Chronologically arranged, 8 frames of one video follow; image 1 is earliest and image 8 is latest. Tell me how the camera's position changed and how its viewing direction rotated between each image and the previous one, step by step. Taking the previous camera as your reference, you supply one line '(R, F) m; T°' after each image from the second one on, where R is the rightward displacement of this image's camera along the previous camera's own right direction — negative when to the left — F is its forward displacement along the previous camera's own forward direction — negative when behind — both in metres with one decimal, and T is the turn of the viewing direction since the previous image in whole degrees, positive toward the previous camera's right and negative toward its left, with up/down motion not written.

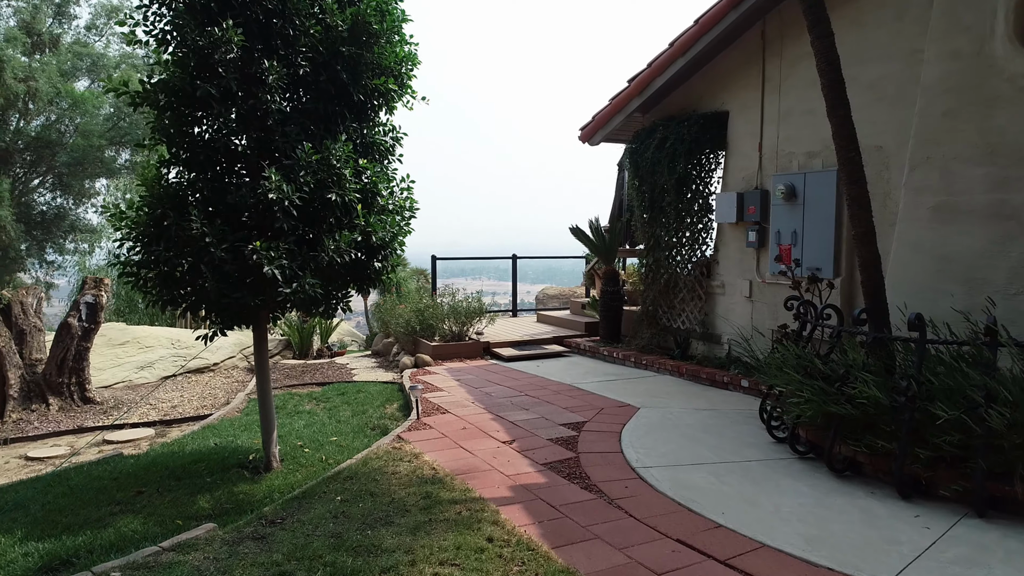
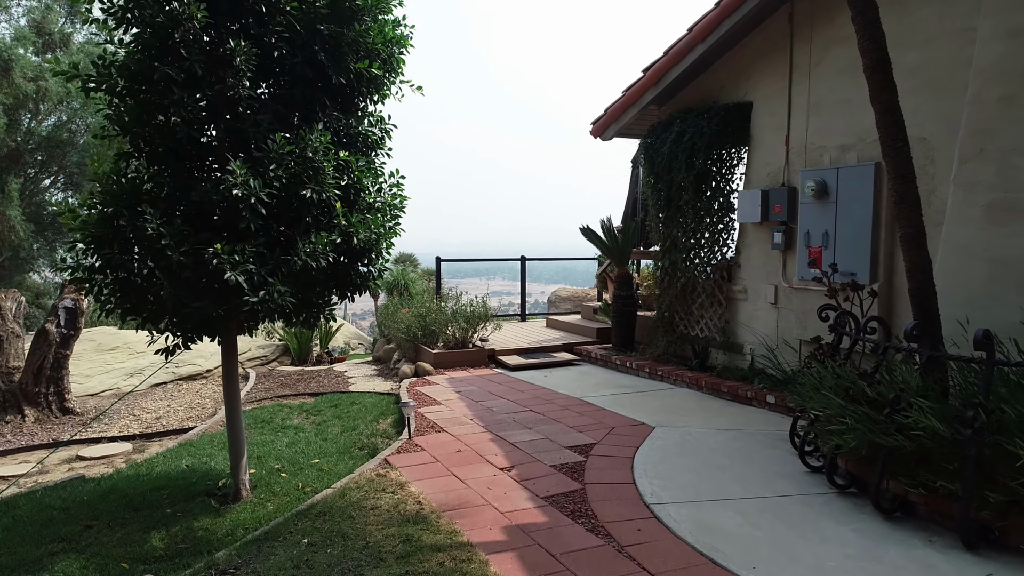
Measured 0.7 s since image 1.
(+0.1, +0.5) m; -1°
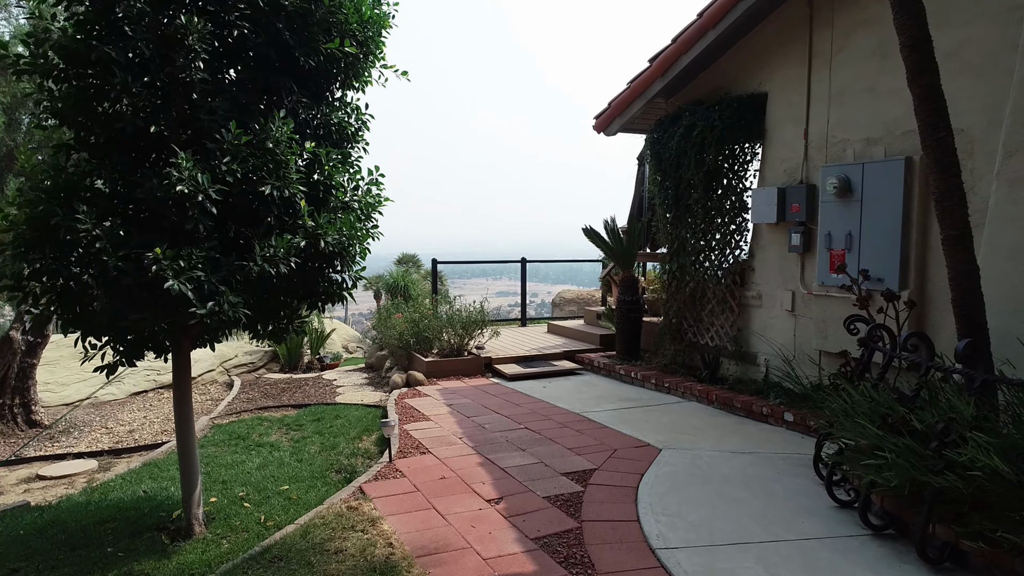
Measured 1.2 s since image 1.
(+0.1, +0.4) m; -1°
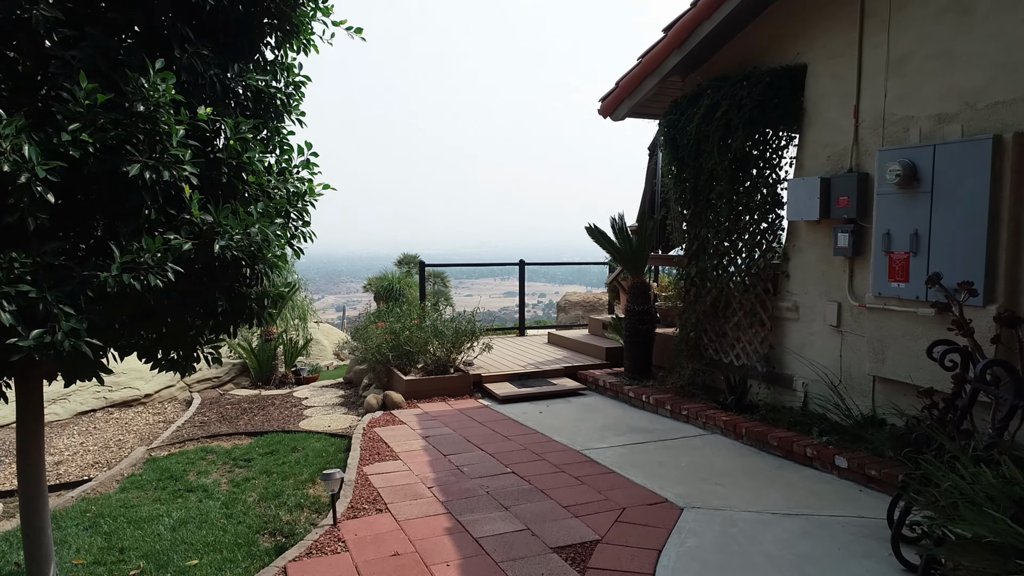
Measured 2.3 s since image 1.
(+0.1, +0.9) m; -1°
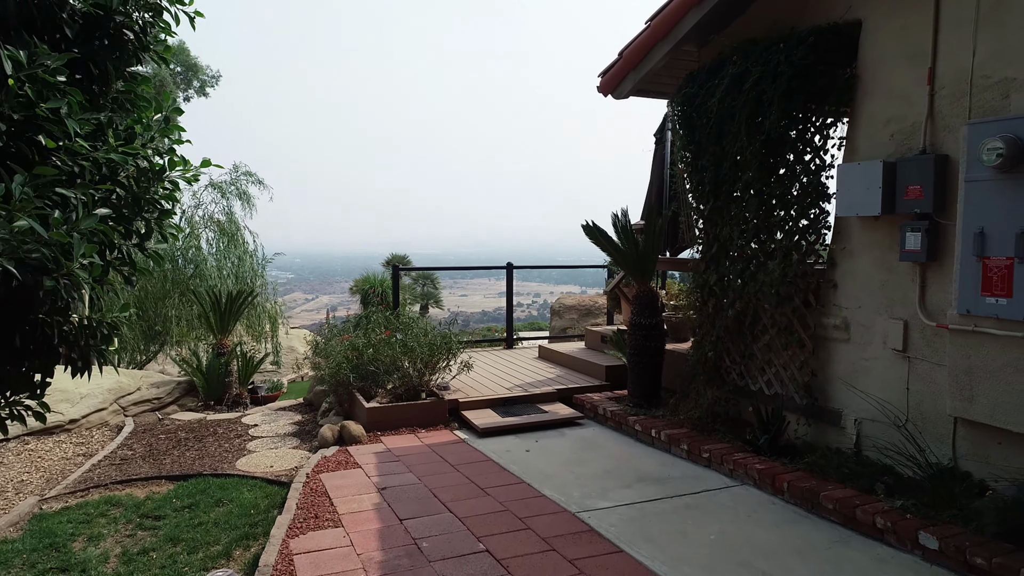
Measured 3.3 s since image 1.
(+0.1, +1.0) m; 0°
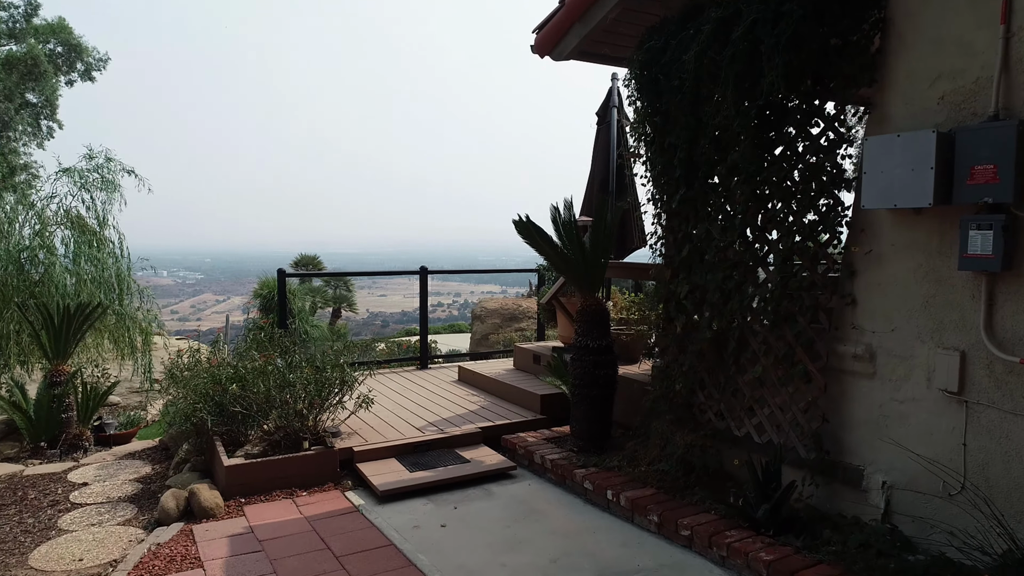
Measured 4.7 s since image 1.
(0.0, +1.1) m; +6°
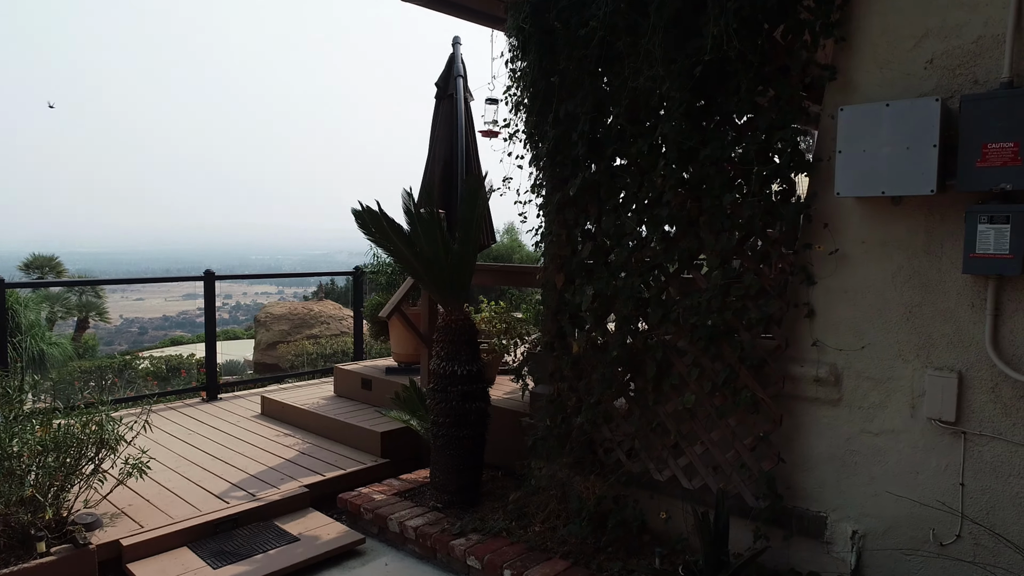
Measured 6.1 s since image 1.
(-0.3, +0.9) m; +17°
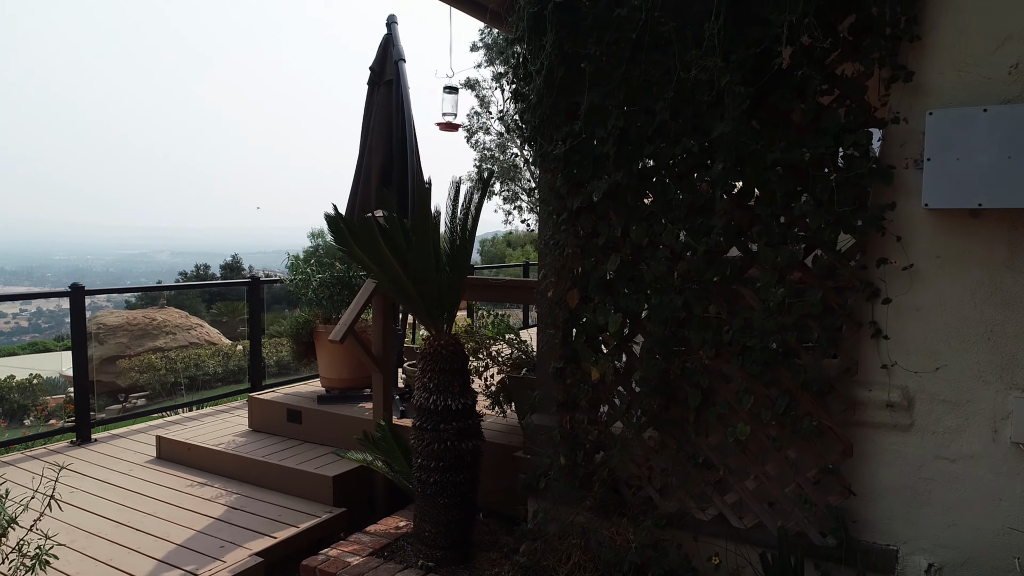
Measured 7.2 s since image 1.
(-0.6, +0.5) m; +13°
